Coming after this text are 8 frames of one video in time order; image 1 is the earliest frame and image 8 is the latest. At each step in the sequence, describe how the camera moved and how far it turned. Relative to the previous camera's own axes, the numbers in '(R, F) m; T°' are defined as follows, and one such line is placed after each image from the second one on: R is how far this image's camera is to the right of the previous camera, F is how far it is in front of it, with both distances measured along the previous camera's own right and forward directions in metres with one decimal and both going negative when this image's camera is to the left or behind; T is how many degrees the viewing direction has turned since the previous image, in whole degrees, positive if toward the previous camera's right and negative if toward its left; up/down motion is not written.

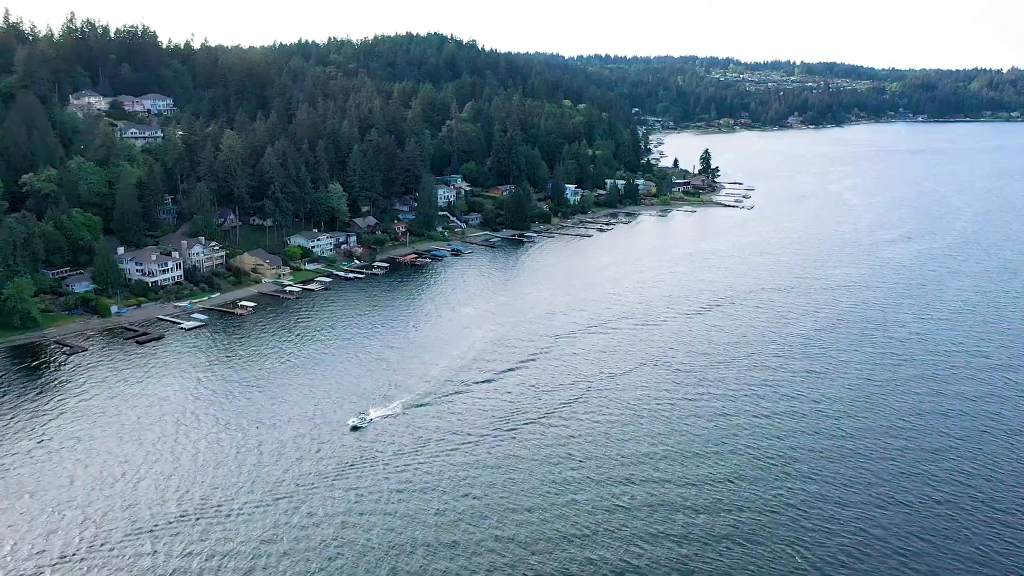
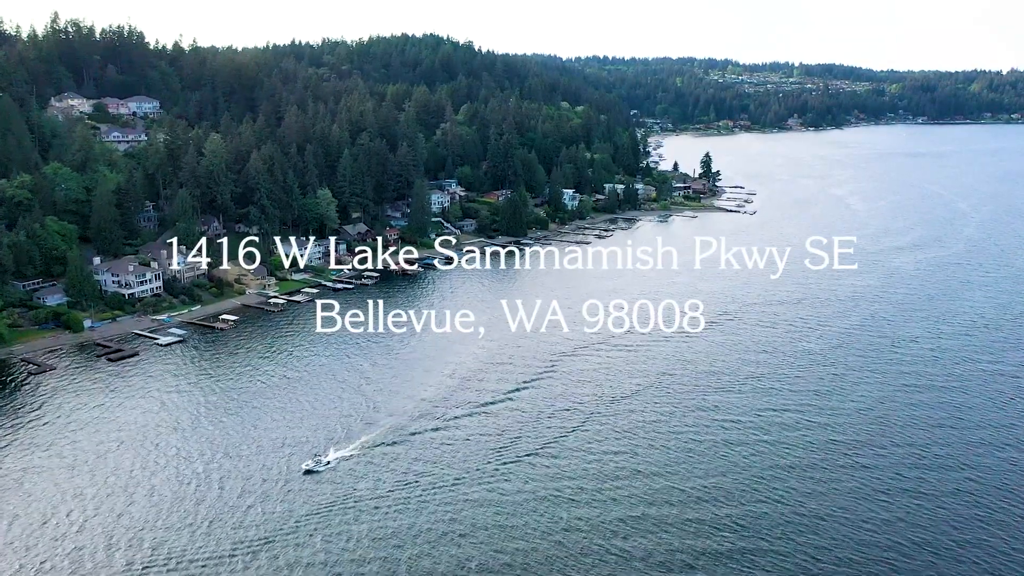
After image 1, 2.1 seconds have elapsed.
(+0.2, +2.3) m; 0°
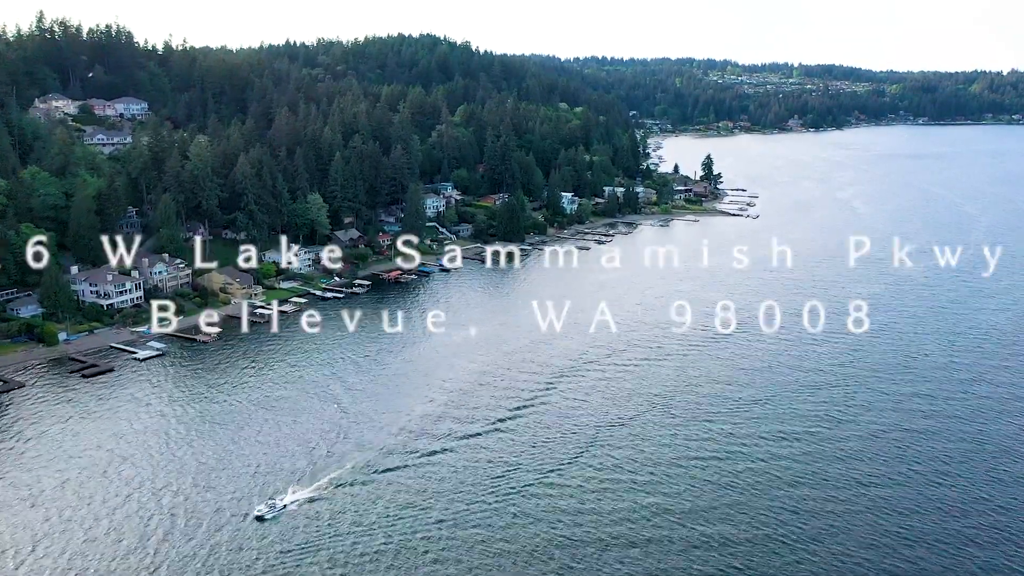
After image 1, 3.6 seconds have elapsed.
(+0.1, +2.1) m; 0°
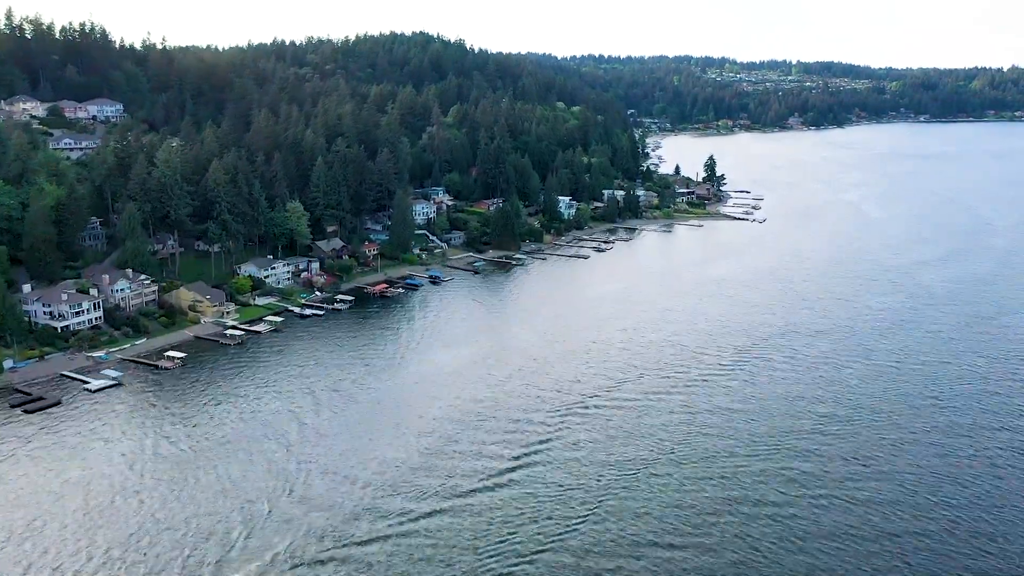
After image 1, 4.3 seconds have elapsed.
(+0.3, +4.0) m; 0°
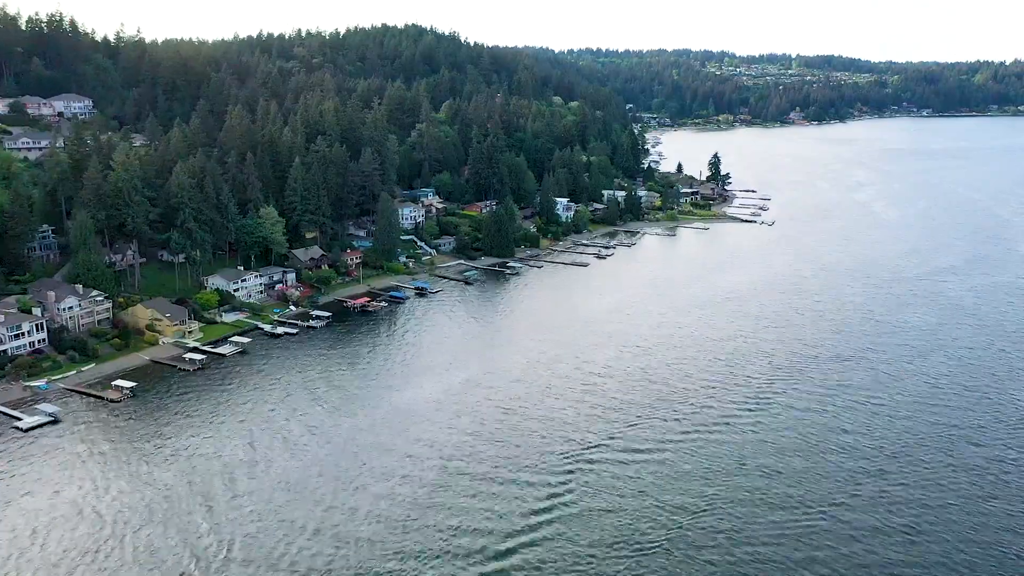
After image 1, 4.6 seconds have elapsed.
(+0.3, +4.6) m; 0°
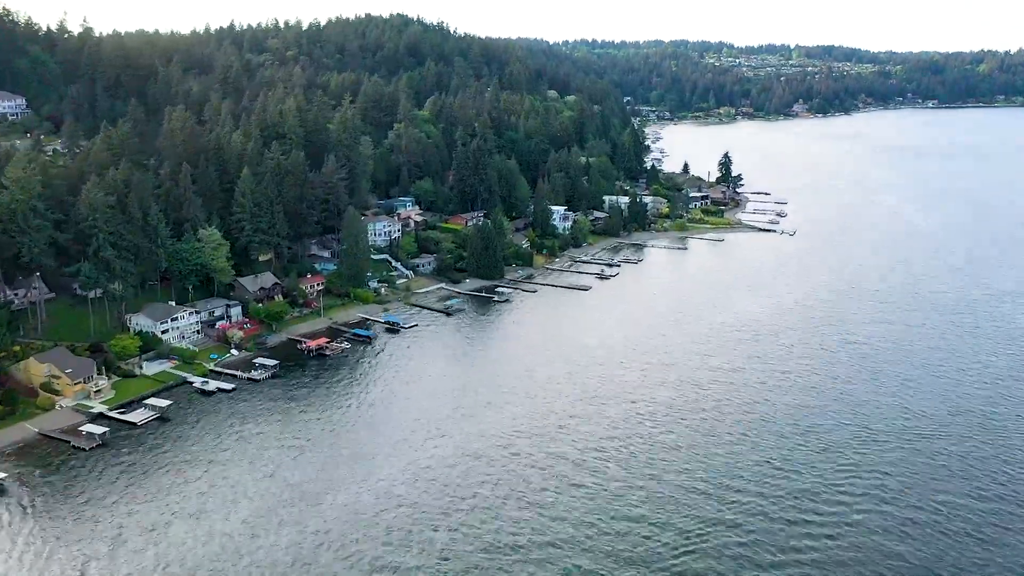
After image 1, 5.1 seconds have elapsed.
(+0.5, +8.6) m; 0°
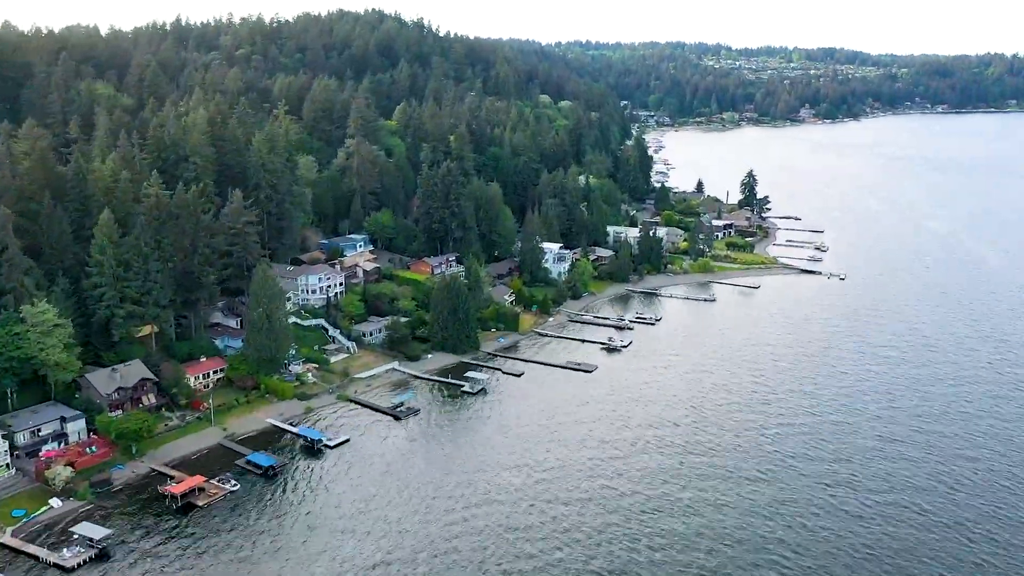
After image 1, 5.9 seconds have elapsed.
(+0.8, +14.2) m; +1°
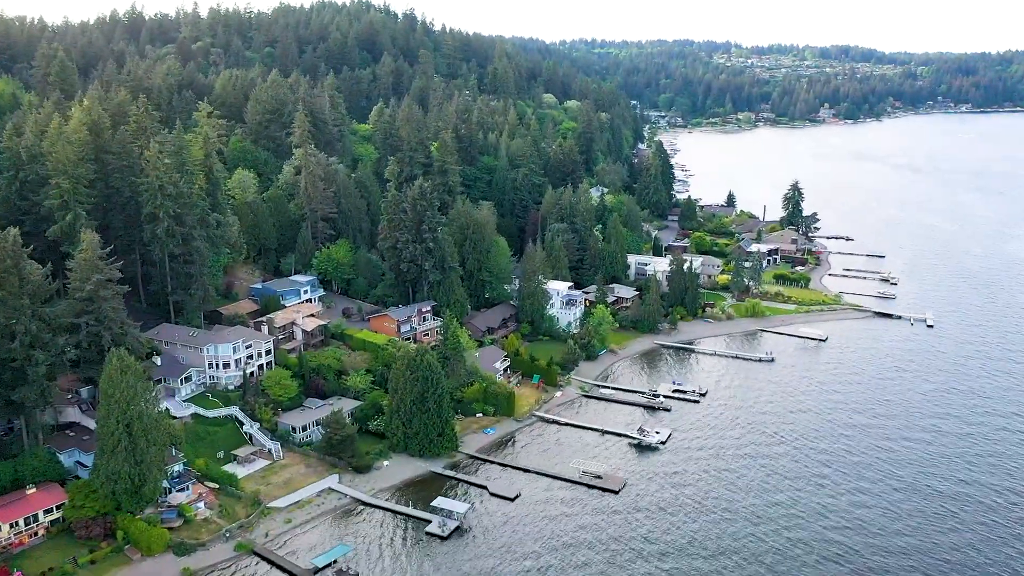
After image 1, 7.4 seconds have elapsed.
(+0.5, +12.3) m; 0°
